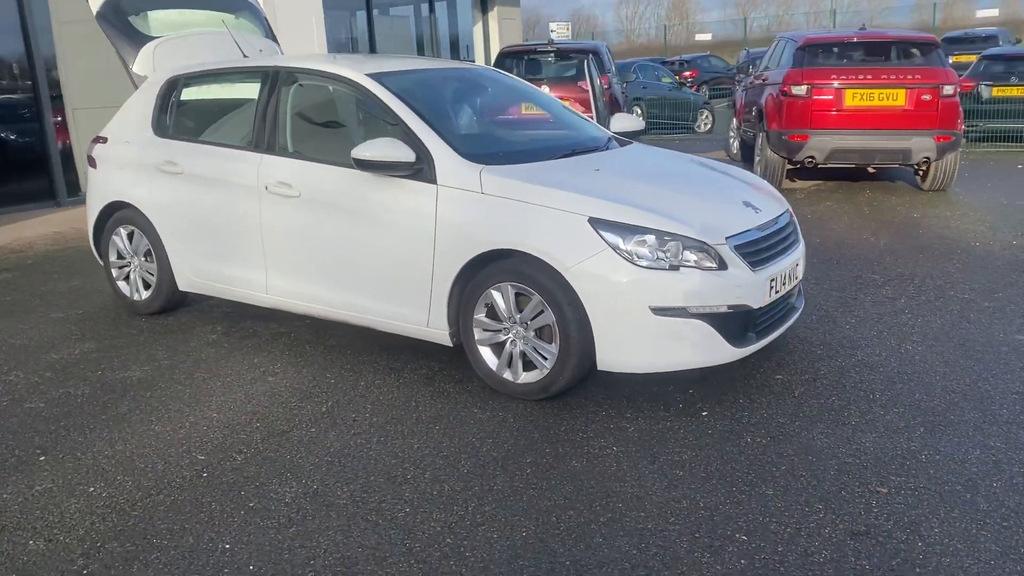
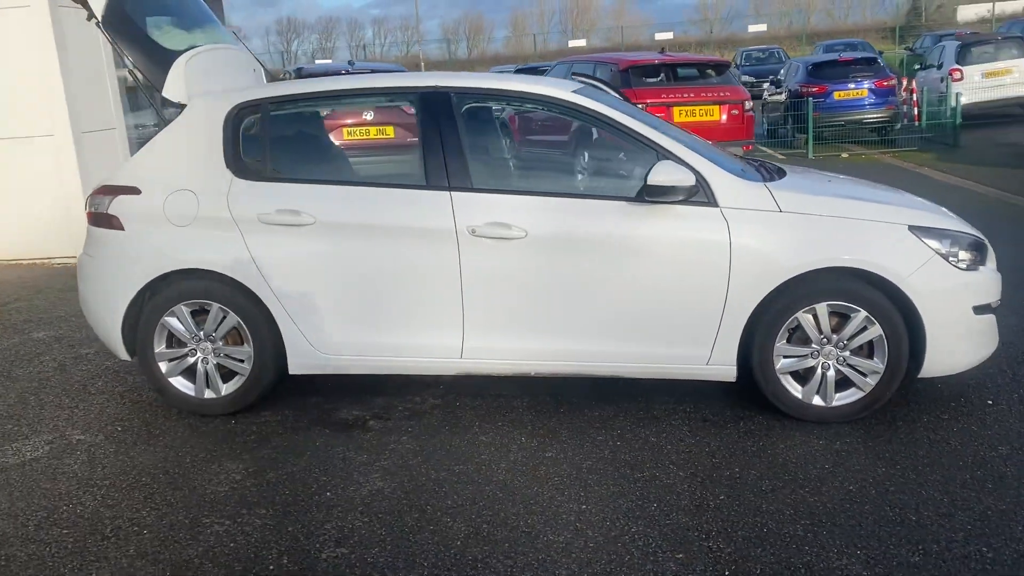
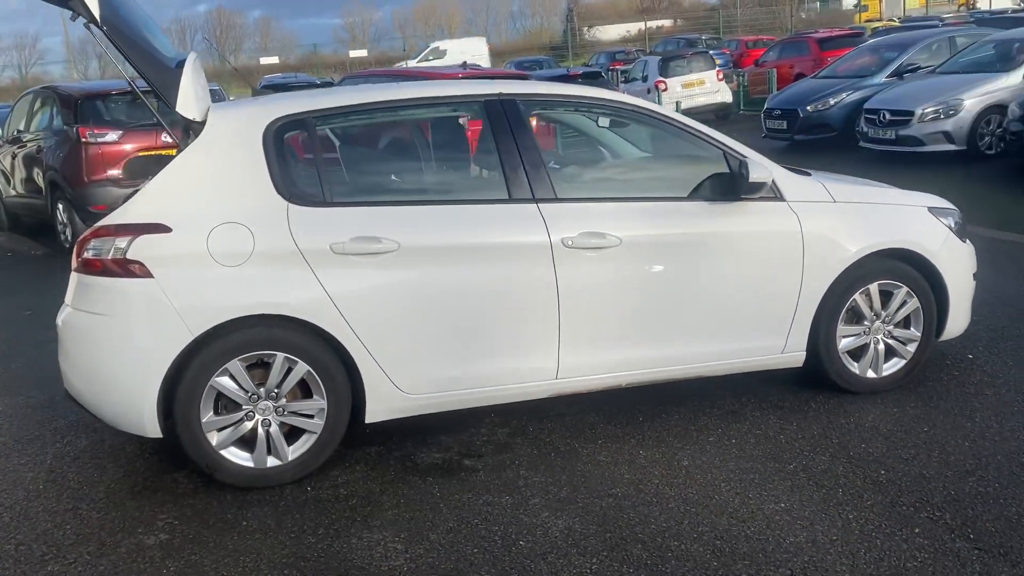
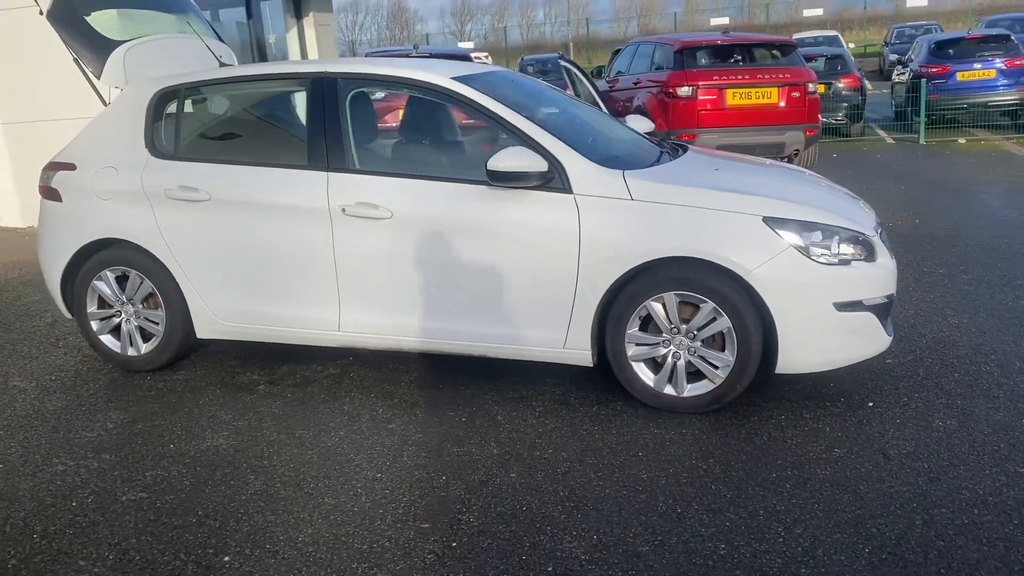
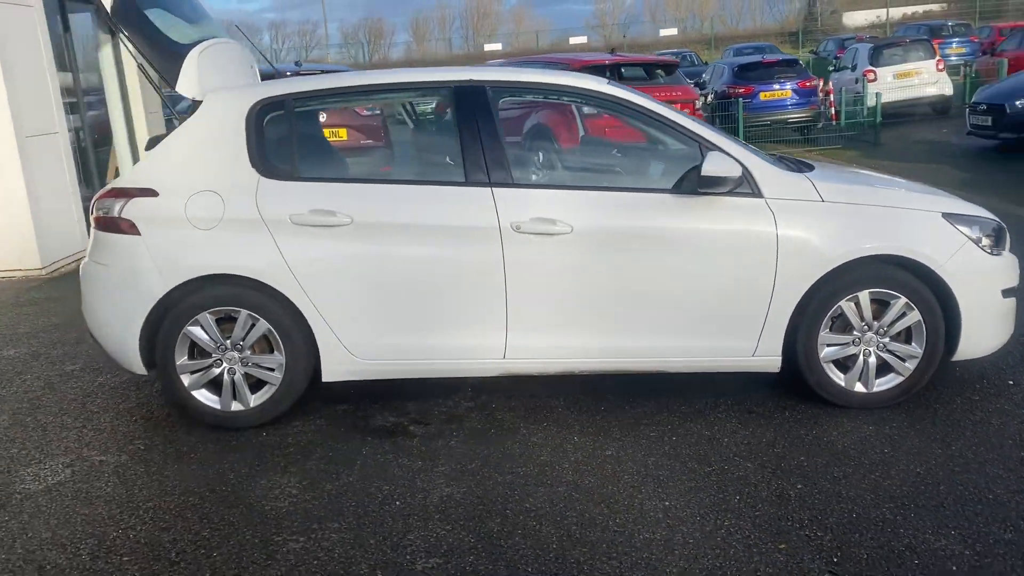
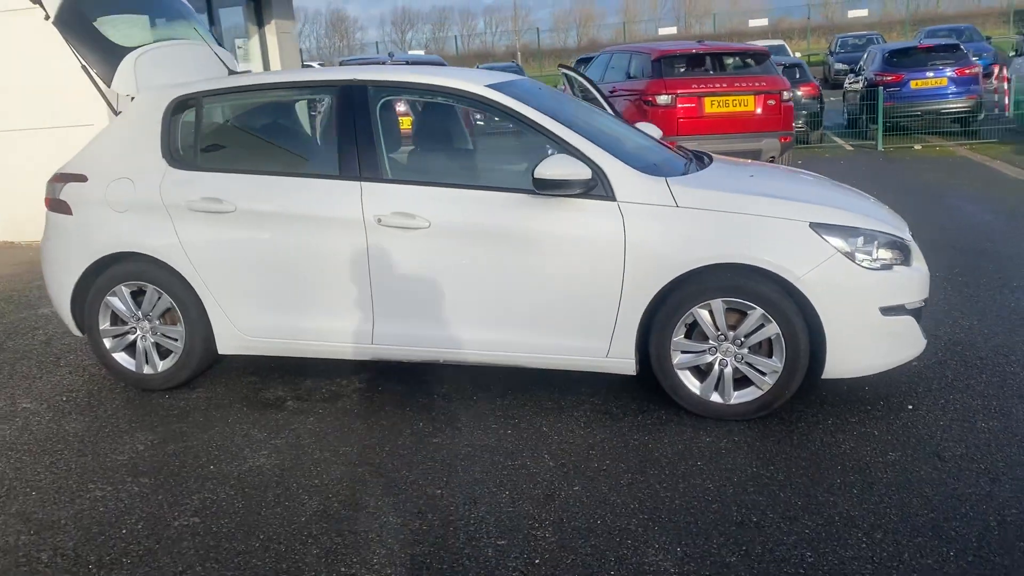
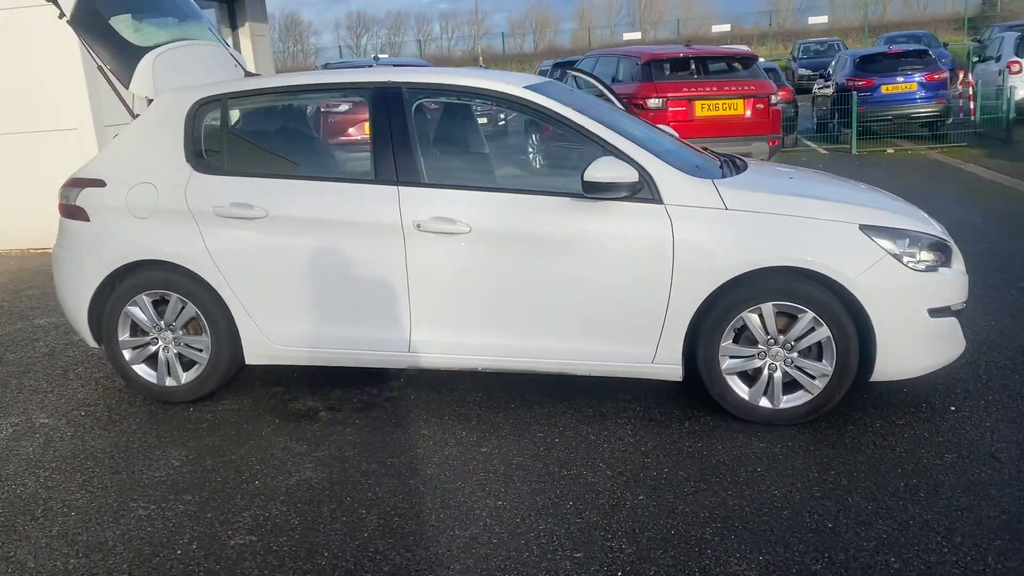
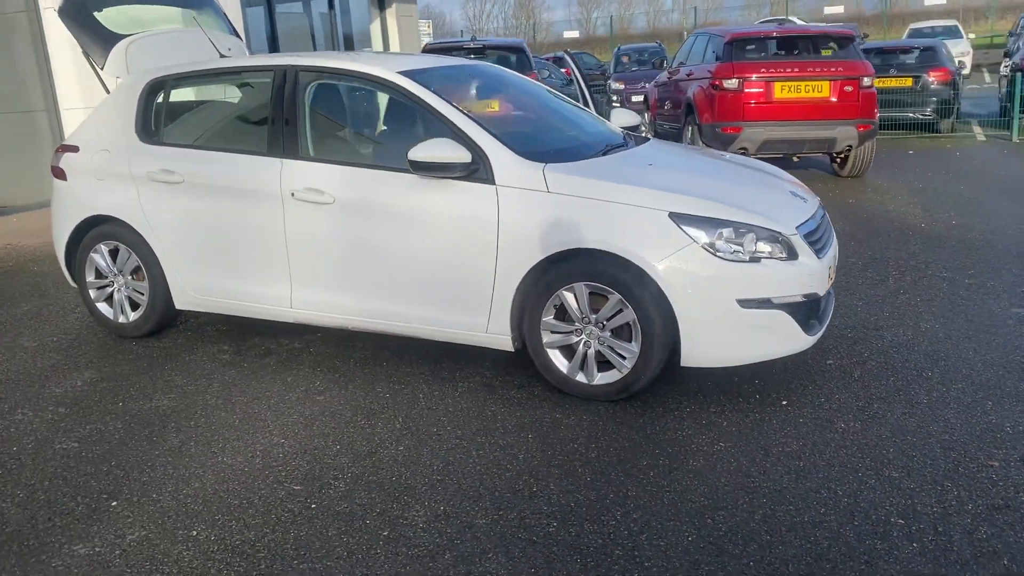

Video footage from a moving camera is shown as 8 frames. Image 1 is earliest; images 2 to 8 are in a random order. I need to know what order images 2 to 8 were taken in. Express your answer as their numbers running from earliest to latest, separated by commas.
8, 4, 6, 7, 2, 5, 3
